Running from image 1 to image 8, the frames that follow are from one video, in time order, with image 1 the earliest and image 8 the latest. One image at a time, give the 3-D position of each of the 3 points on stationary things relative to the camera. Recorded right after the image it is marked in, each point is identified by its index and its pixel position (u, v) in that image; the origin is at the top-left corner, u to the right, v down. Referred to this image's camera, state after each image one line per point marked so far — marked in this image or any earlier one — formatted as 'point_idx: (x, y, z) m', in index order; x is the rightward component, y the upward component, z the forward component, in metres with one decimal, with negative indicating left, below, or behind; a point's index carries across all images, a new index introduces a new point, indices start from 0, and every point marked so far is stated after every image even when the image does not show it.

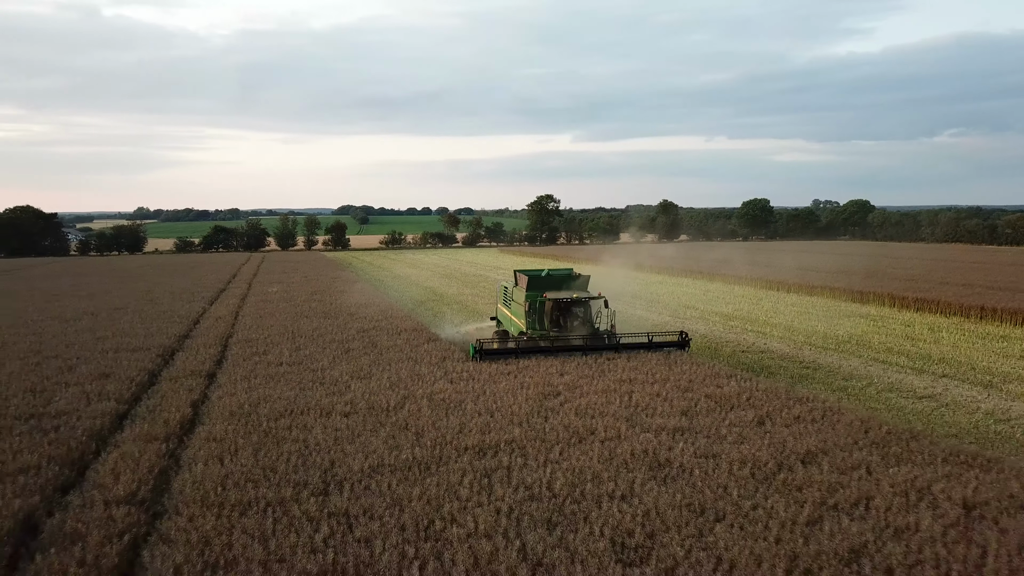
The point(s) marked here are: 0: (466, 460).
0: (-0.3, -1.2, +6.1) m
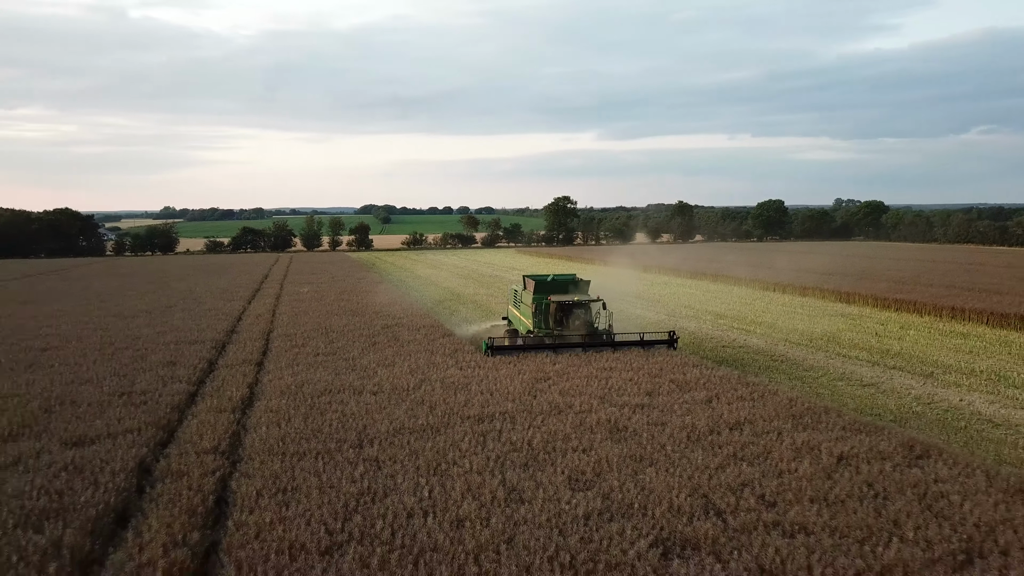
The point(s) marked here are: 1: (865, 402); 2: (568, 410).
0: (-0.4, -1.3, +7.9) m
1: (+4.2, -1.4, +10.1) m
2: (+0.6, -1.2, +8.6) m
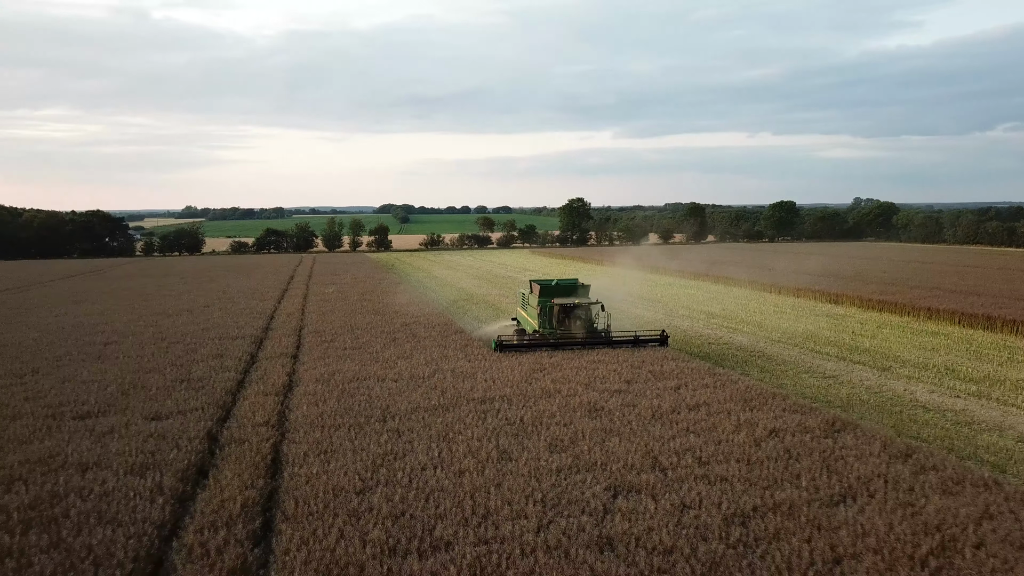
0: (-0.5, -1.3, +9.6) m
1: (+4.3, -1.4, +11.7) m
2: (+0.5, -1.3, +10.2) m
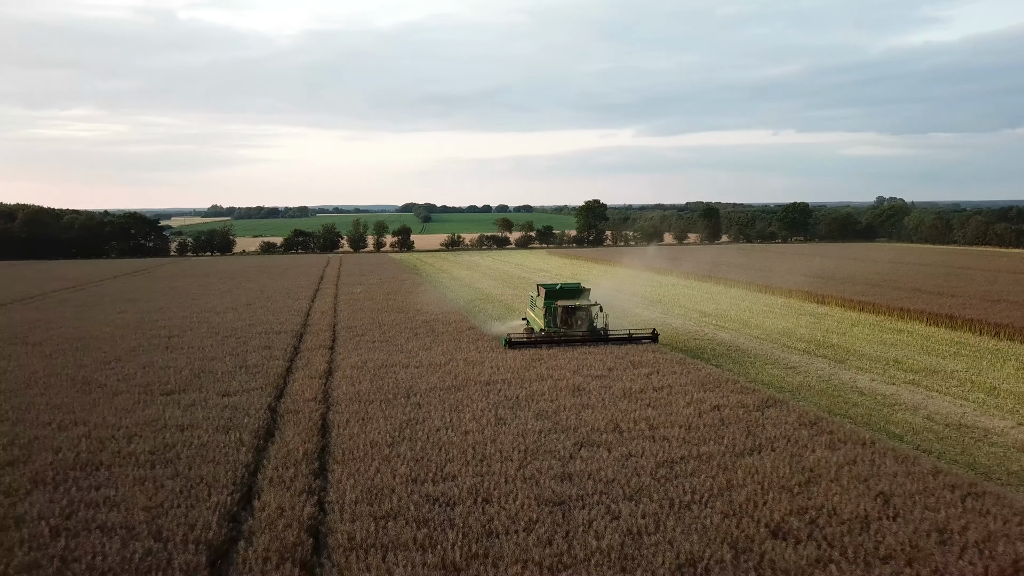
0: (-0.5, -1.4, +11.8) m
1: (+4.3, -1.5, +13.9) m
2: (+0.5, -1.3, +12.5) m
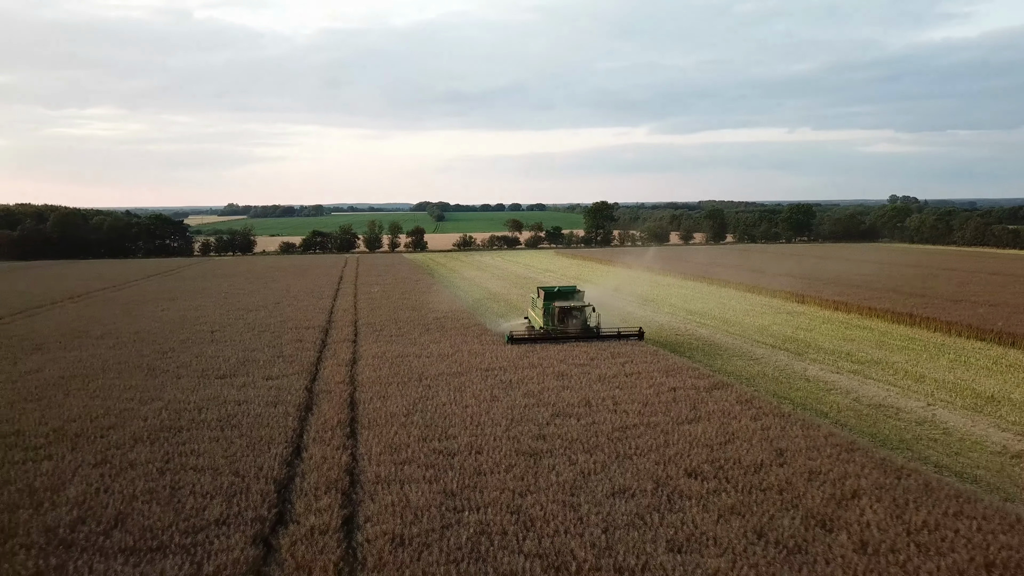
0: (-0.6, -1.4, +14.2) m
1: (+4.2, -1.5, +16.2) m
2: (+0.5, -1.4, +14.8) m
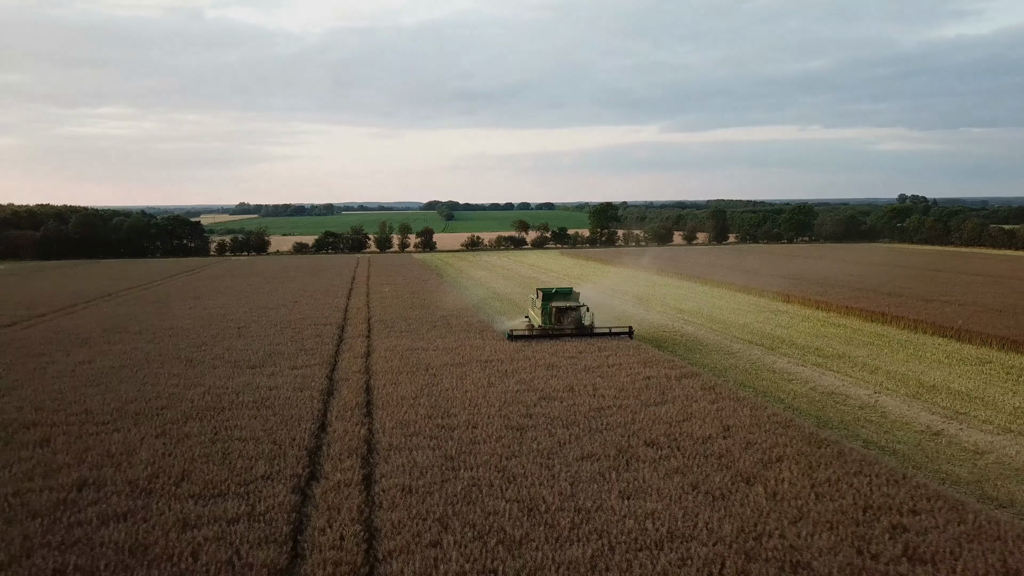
0: (-0.6, -1.4, +16.1) m
1: (+4.2, -1.5, +18.0) m
2: (+0.4, -1.4, +16.7) m
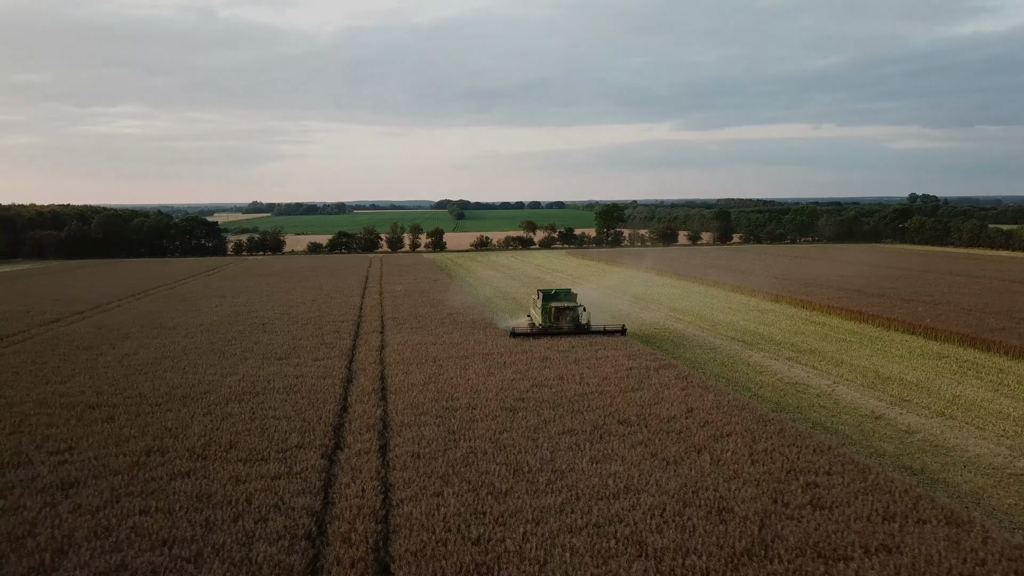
0: (-0.7, -1.4, +18.0) m
1: (+4.2, -1.5, +19.8) m
2: (+0.4, -1.4, +18.6) m
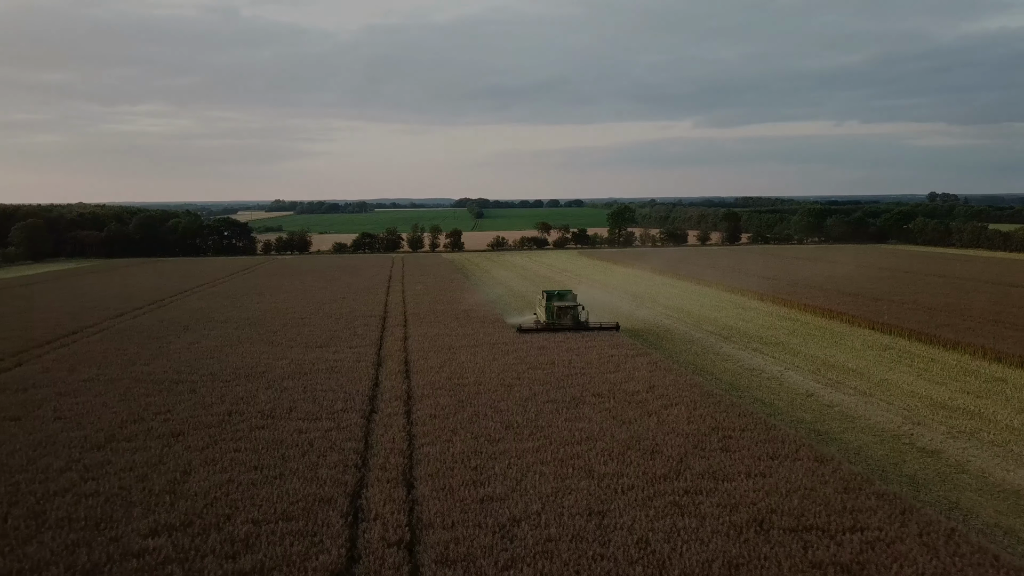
0: (-0.6, -1.4, +21.3) m
1: (+4.3, -1.6, +23.1) m
2: (+0.4, -1.4, +21.9) m
